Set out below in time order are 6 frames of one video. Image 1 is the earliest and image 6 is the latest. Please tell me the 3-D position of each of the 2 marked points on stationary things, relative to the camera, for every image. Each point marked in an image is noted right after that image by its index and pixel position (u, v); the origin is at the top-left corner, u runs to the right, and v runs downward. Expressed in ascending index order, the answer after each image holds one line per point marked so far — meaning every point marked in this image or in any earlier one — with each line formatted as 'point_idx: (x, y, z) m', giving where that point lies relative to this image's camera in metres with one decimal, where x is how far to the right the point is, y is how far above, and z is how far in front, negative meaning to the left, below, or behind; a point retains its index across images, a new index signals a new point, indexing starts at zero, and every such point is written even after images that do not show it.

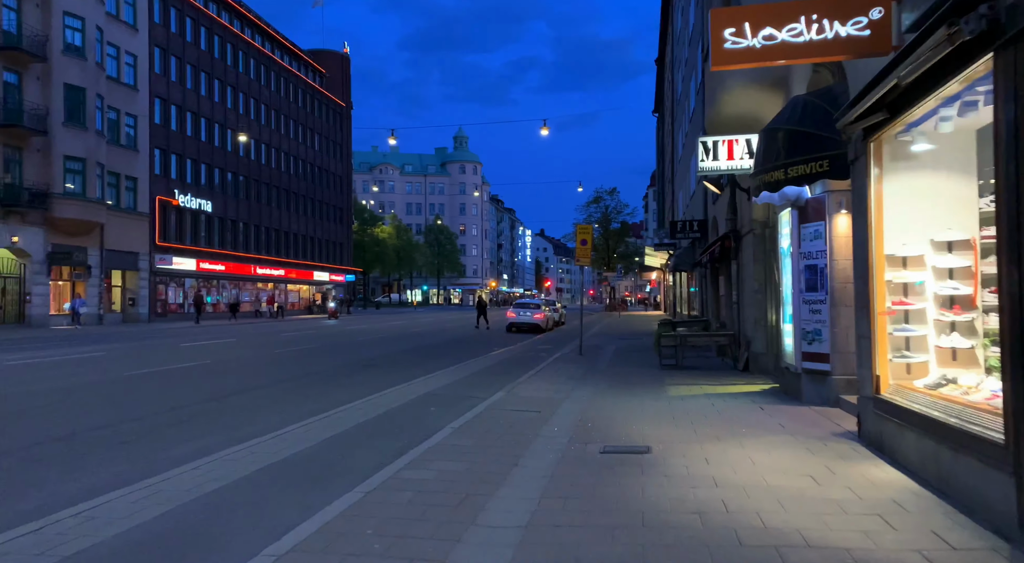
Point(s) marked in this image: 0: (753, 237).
0: (+4.7, +0.9, +14.0) m
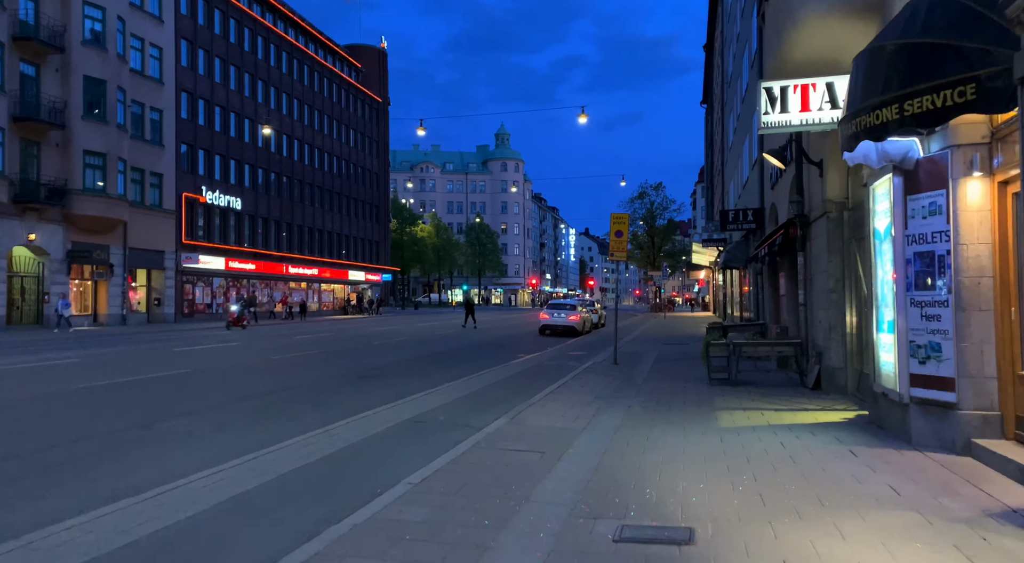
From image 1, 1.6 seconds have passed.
0: (+4.9, +0.9, +11.2) m
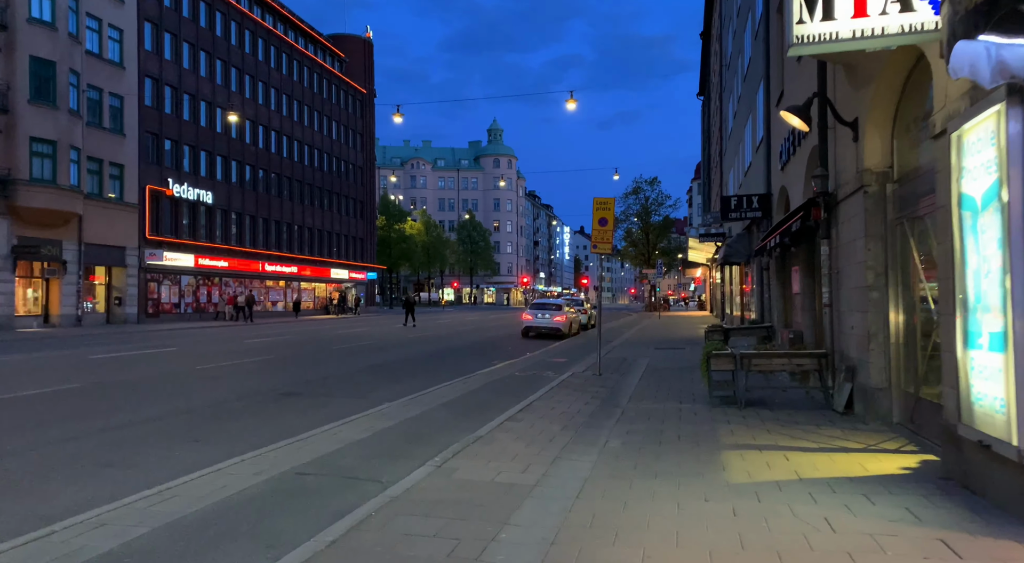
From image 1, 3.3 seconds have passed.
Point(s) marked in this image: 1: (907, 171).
0: (+4.2, +1.0, +8.6) m
1: (+4.5, +1.3, +8.2) m
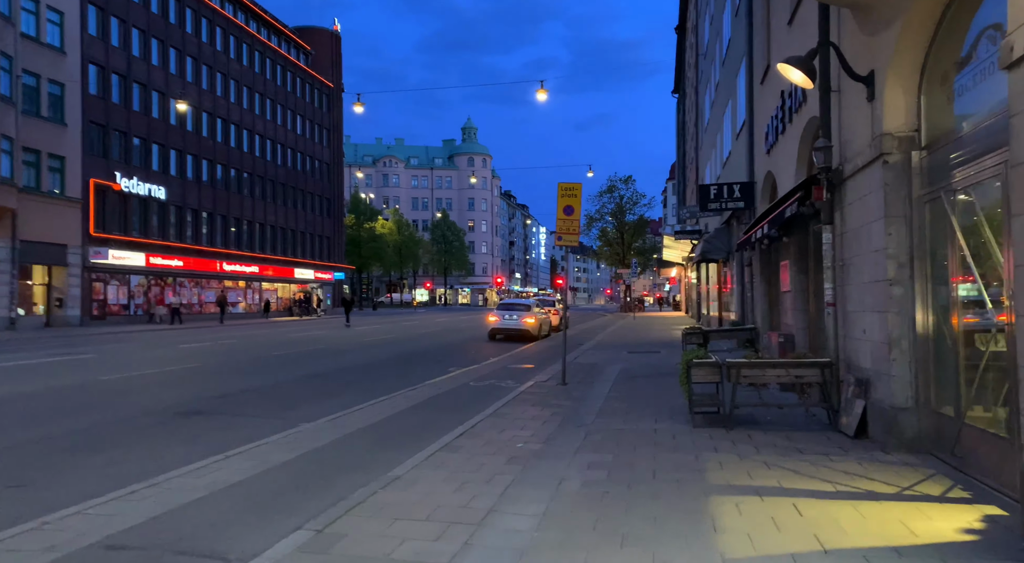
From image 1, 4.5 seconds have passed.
0: (+3.5, +1.1, +6.9) m
1: (+3.9, +1.3, +6.5) m
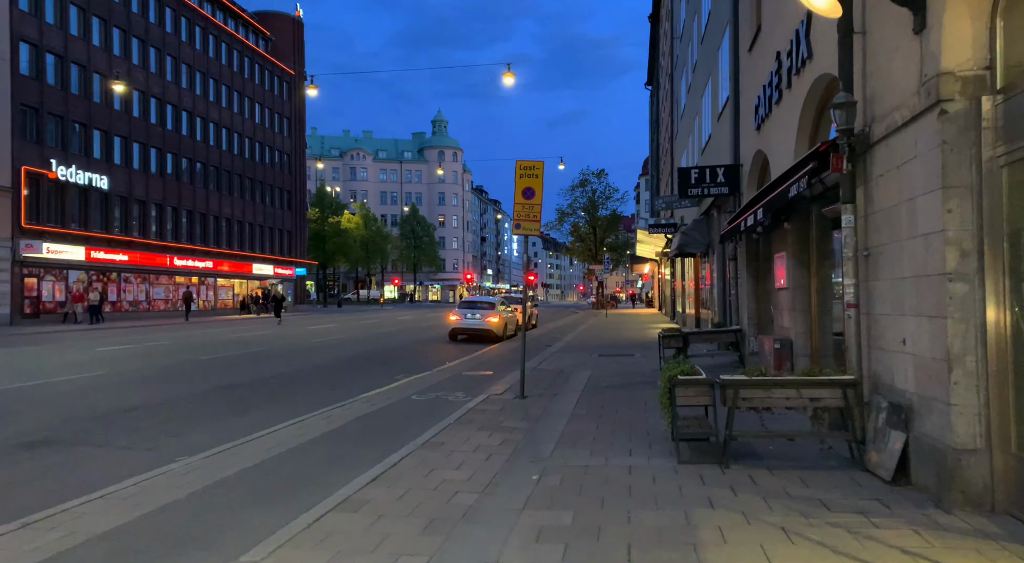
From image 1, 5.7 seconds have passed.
0: (+3.0, +1.1, +5.0) m
1: (+3.3, +1.4, +4.7) m
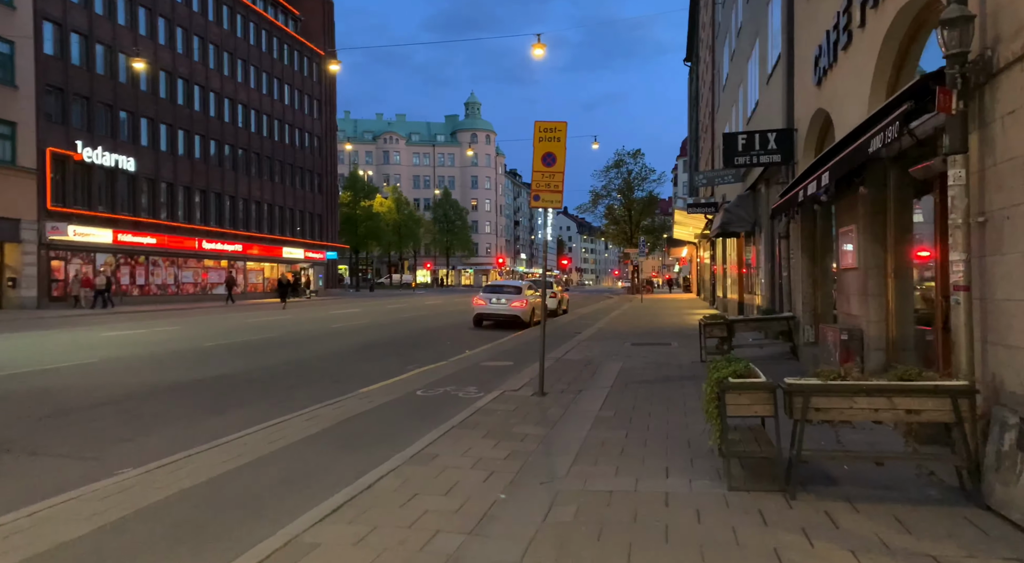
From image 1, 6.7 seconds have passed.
0: (+2.9, +1.3, +3.4) m
1: (+3.3, +1.5, +3.1) m
